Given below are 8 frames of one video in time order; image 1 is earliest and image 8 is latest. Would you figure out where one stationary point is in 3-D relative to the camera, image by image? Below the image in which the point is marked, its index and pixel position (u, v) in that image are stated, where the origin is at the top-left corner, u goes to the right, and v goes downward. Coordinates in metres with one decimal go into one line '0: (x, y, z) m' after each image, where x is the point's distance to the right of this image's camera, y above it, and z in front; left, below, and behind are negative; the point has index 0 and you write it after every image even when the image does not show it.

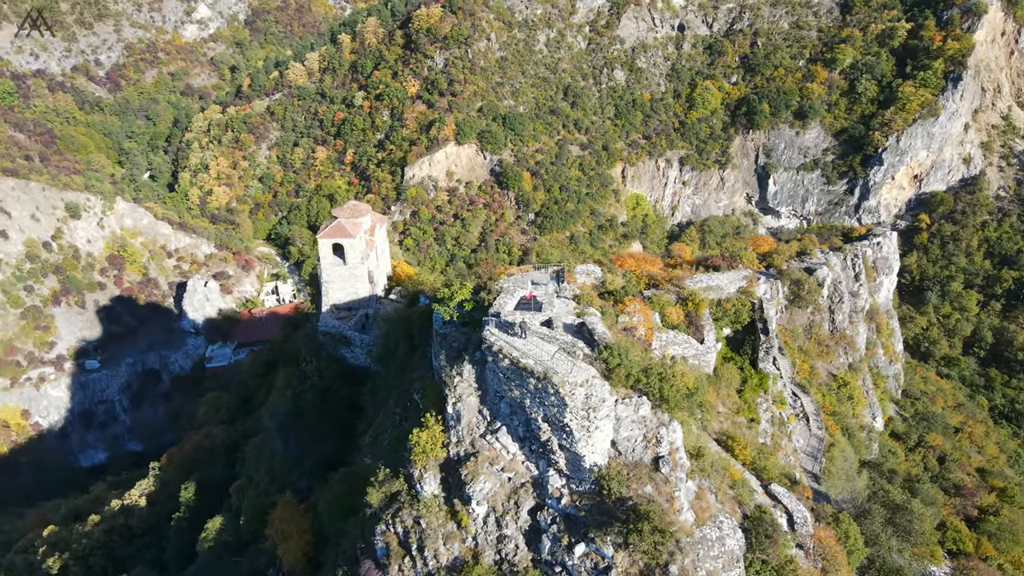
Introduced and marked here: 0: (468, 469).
0: (-0.7, -3.1, +12.7) m
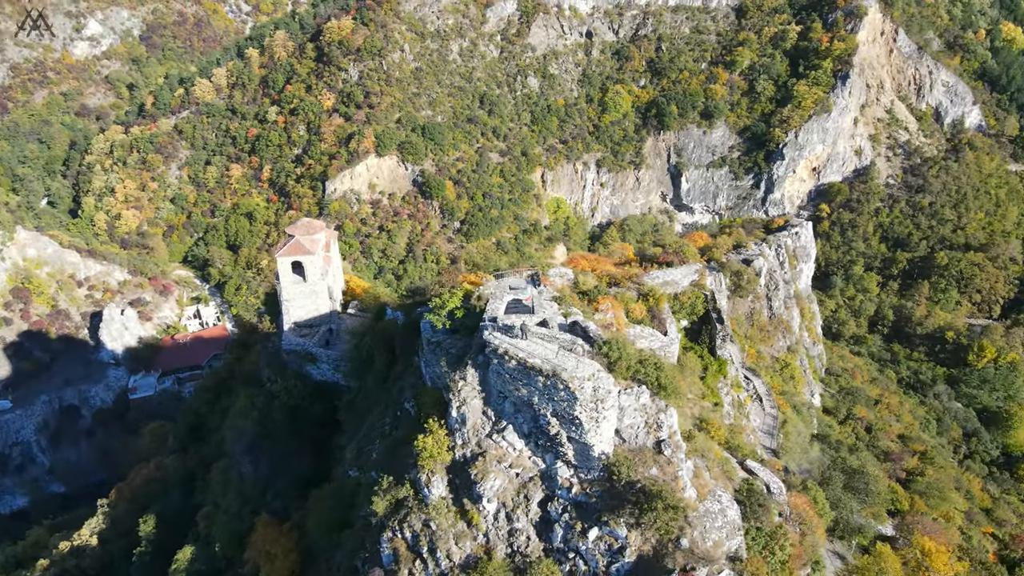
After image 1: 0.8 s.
0: (-0.6, -3.3, +13.3) m
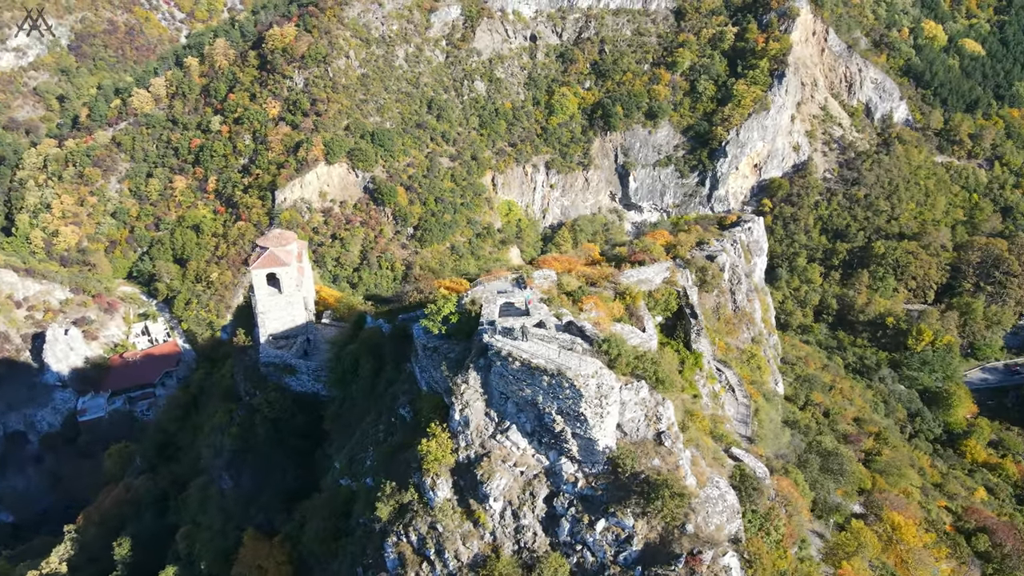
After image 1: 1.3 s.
0: (-0.5, -3.3, +13.6) m
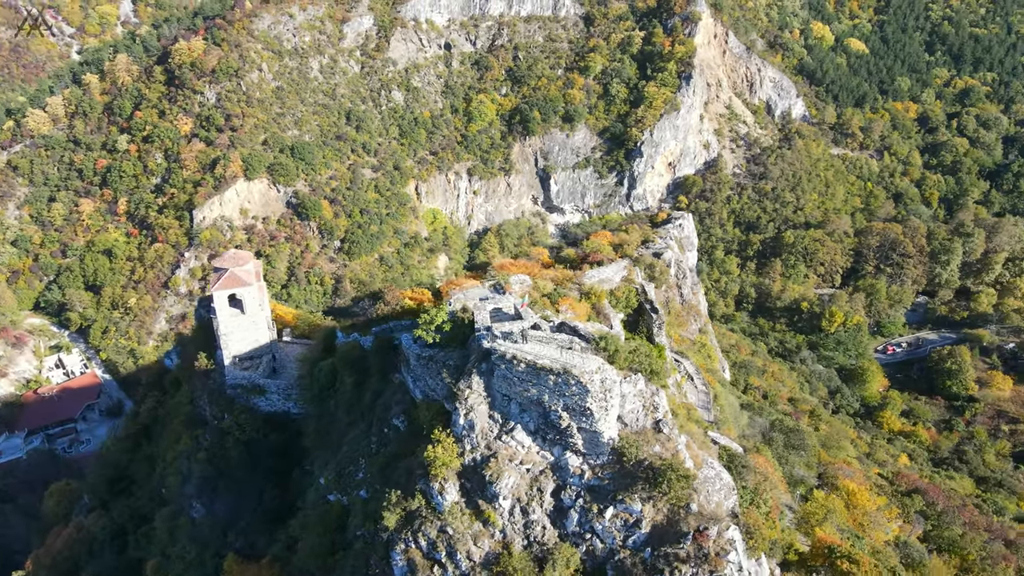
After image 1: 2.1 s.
0: (-0.4, -3.5, +14.2) m
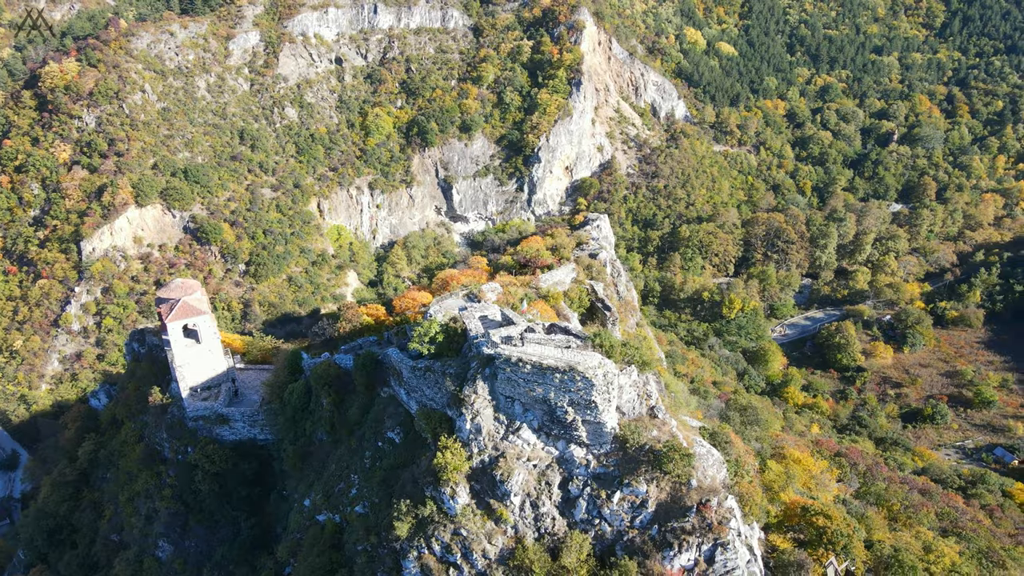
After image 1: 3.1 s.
0: (-0.2, -3.6, +14.8) m
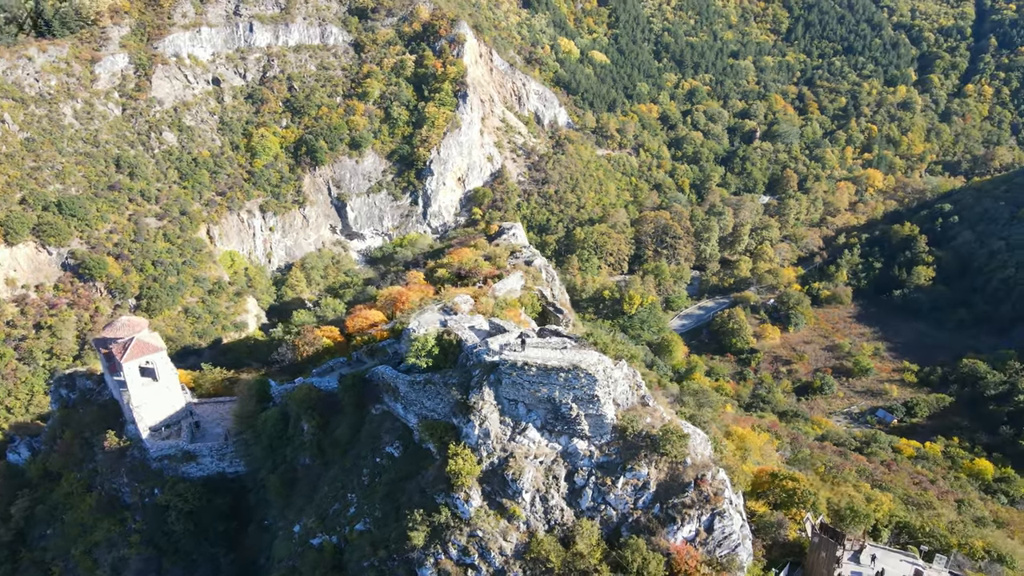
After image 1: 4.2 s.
0: (0.0, -3.8, +15.7) m
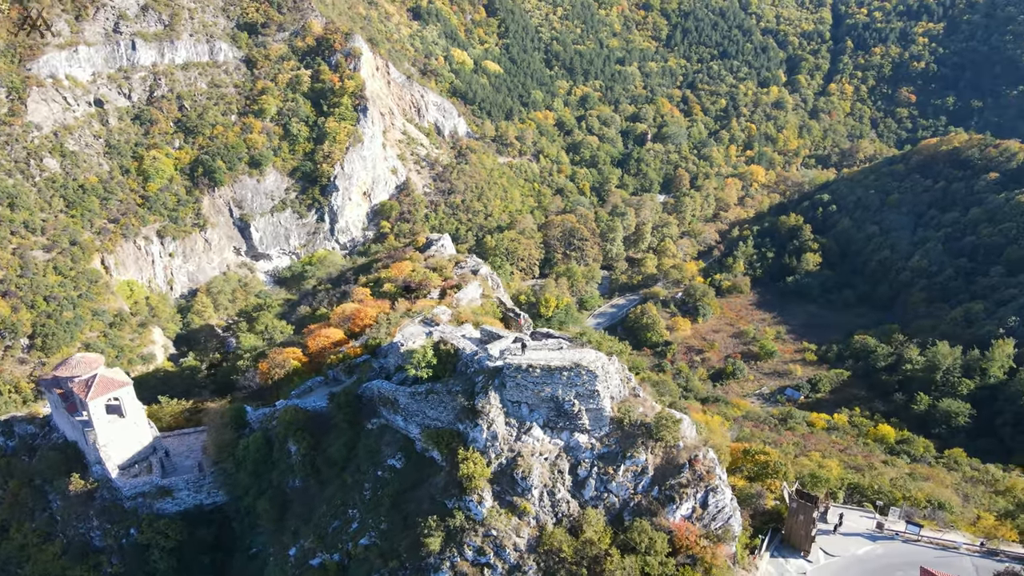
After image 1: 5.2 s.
0: (+0.2, -4.0, +16.4) m
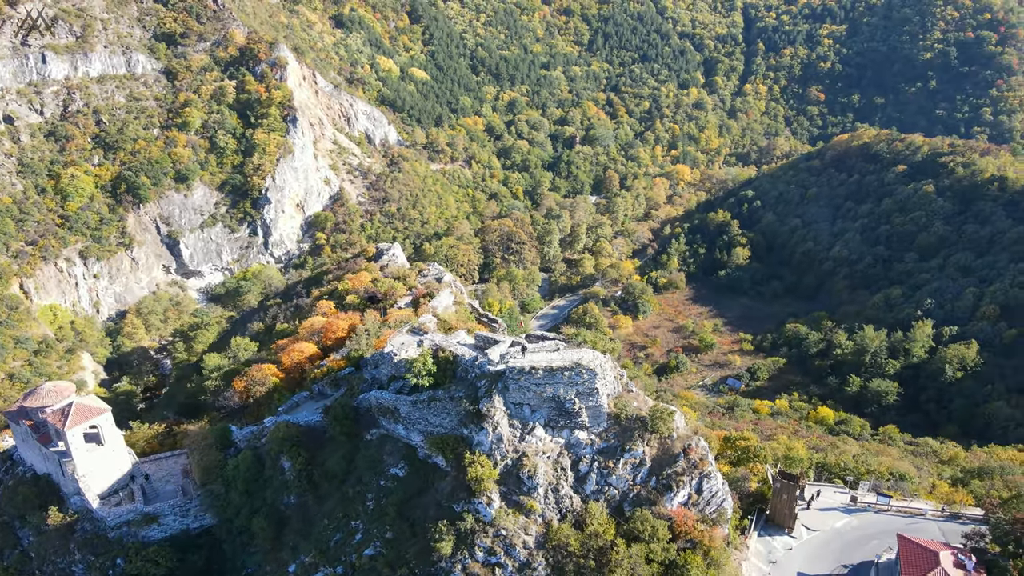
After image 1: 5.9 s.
0: (+0.3, -4.1, +16.8) m
